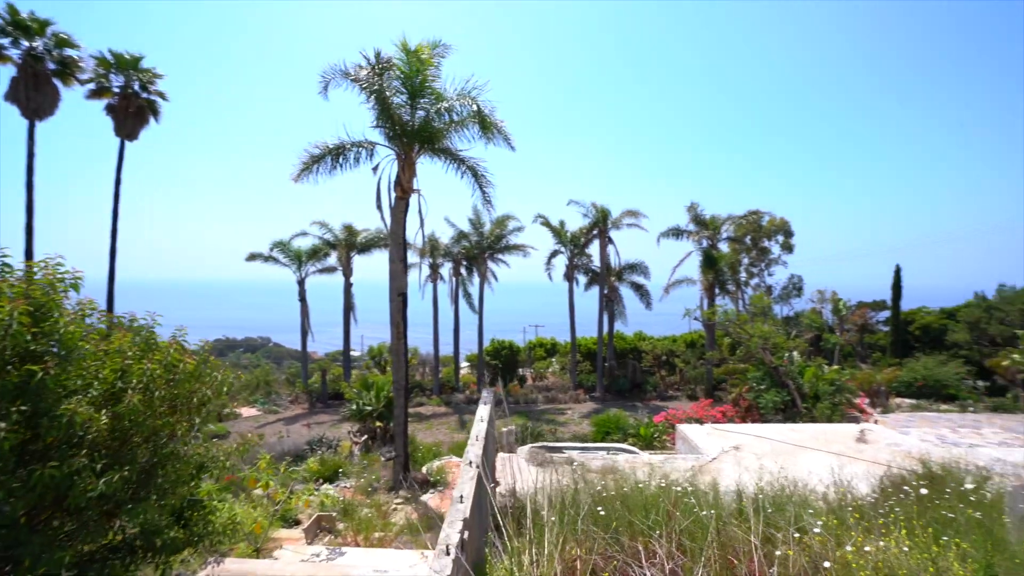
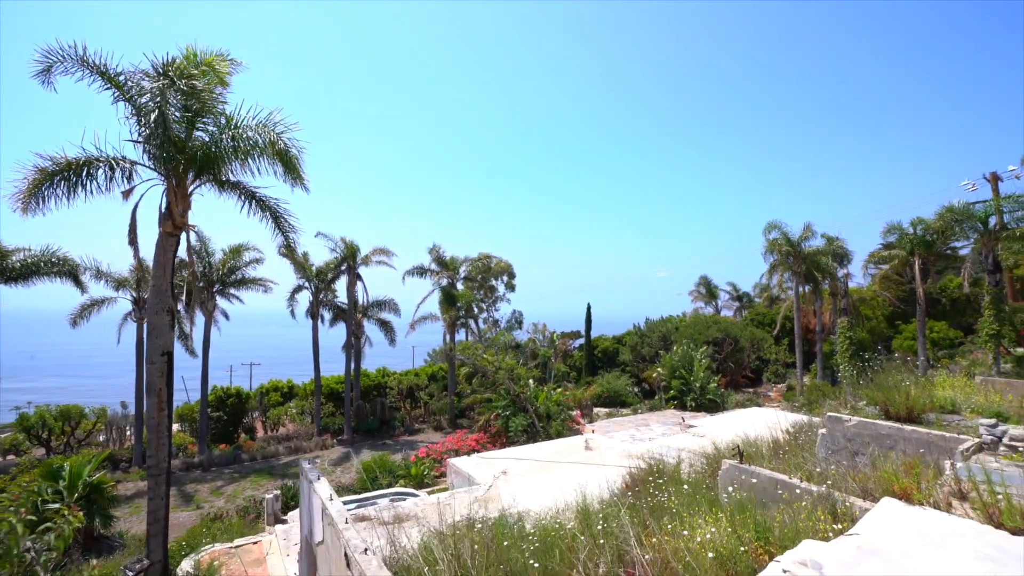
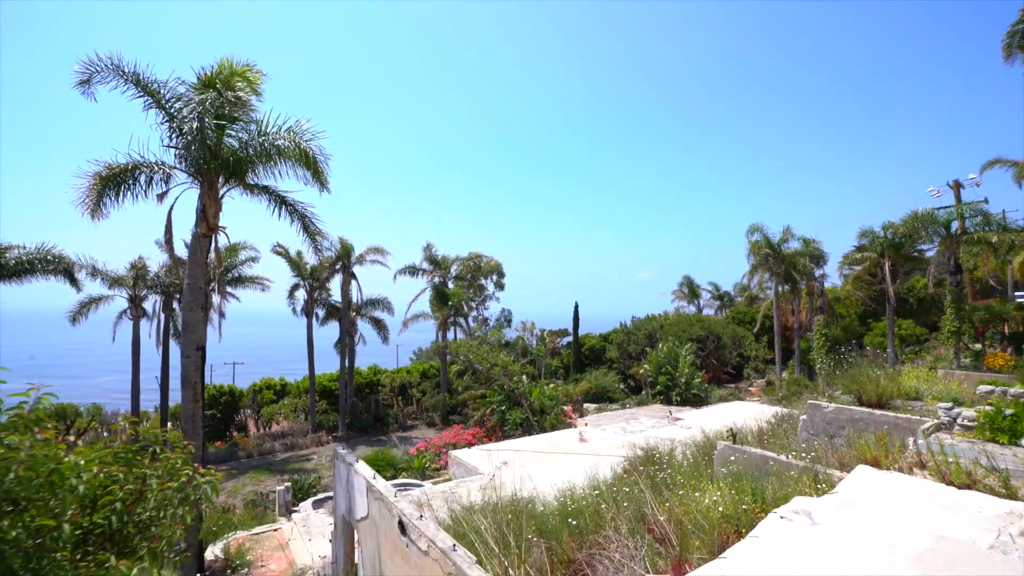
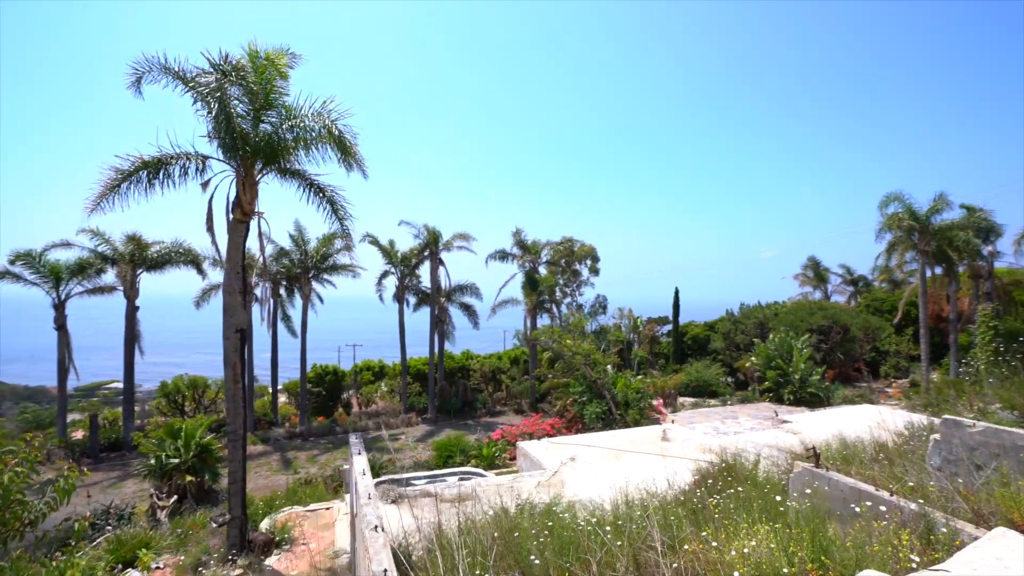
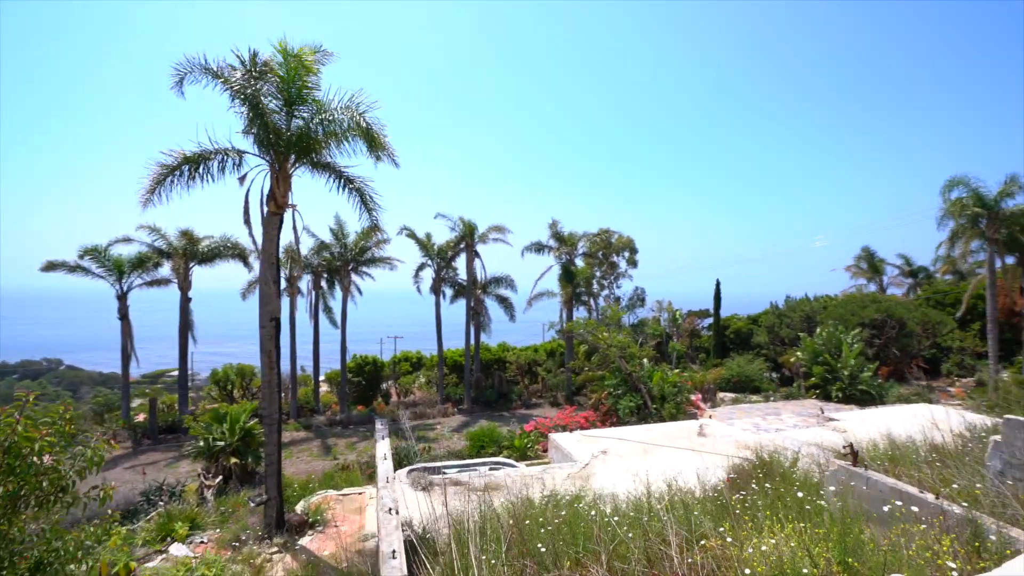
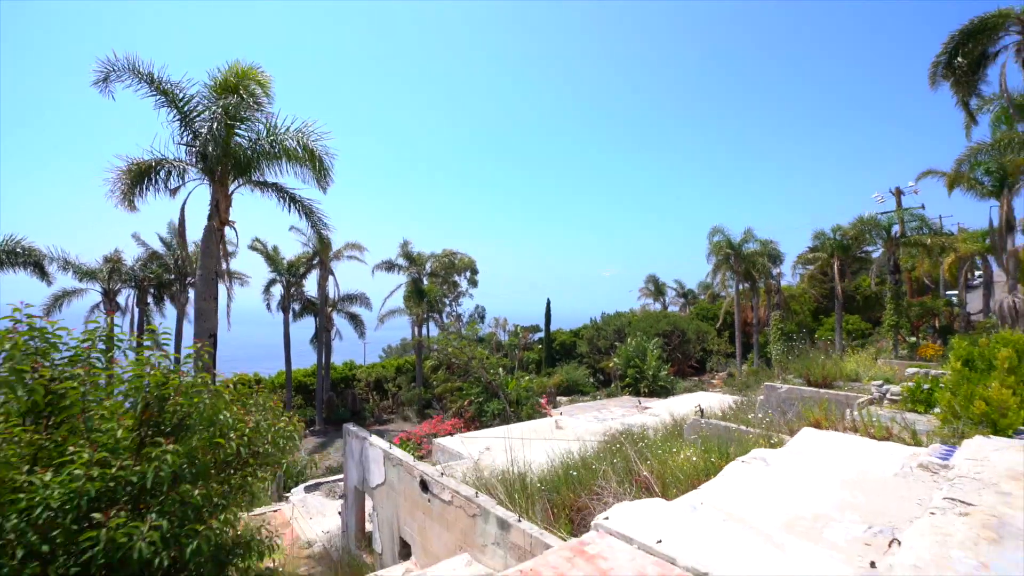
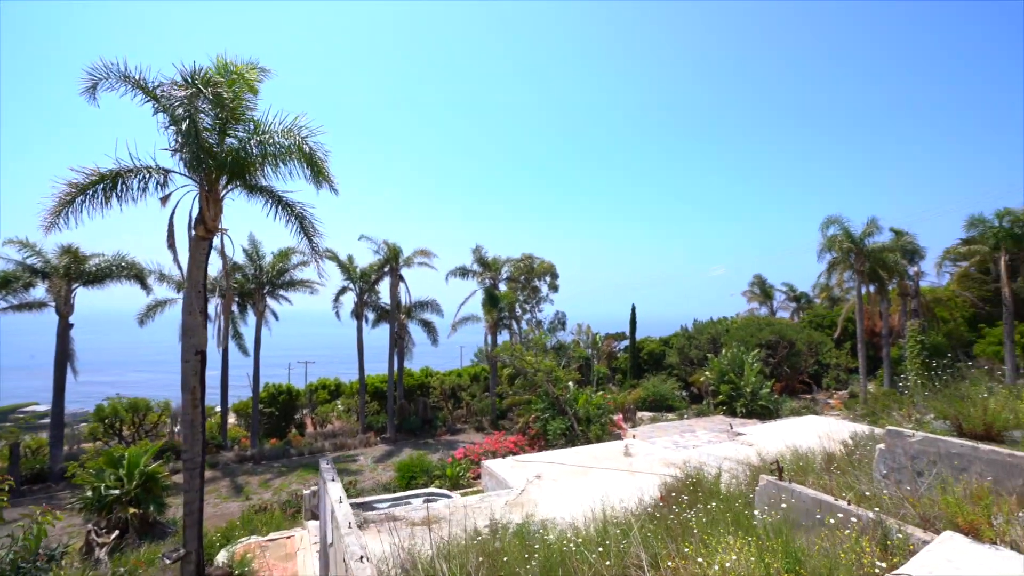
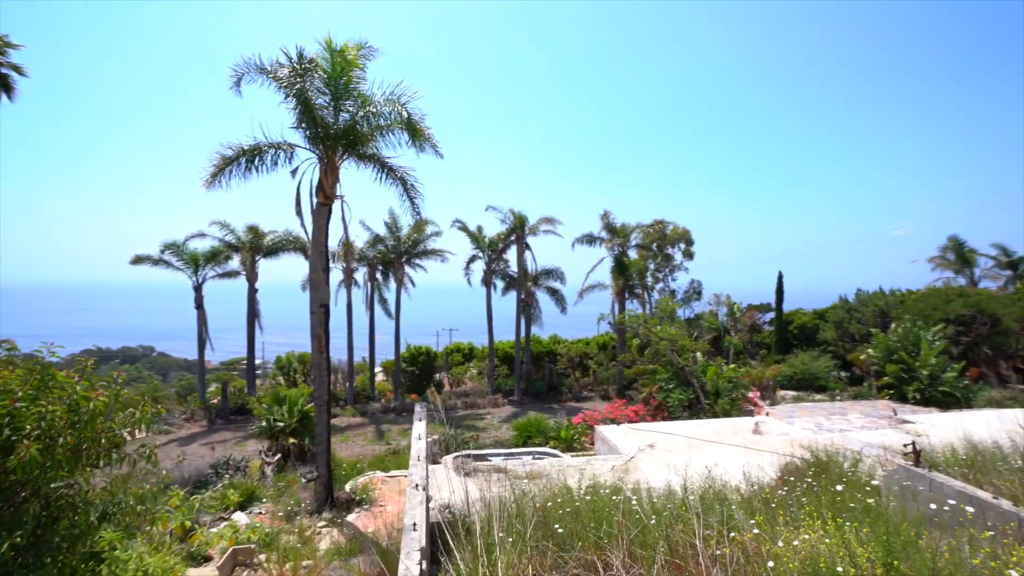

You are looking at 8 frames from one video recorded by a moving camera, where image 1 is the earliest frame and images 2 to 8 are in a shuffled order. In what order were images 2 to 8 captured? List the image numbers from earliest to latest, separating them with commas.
8, 5, 4, 7, 2, 3, 6
